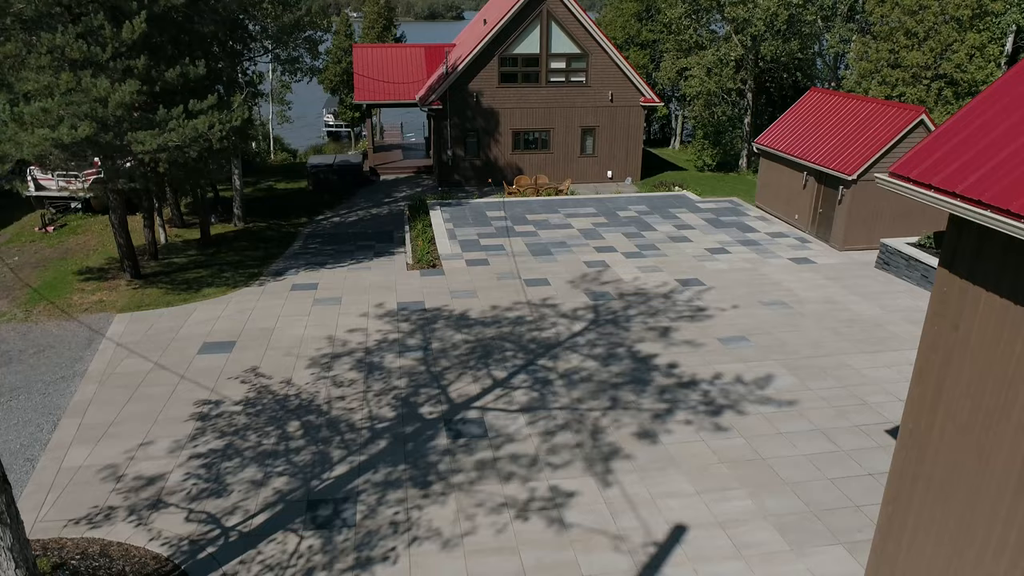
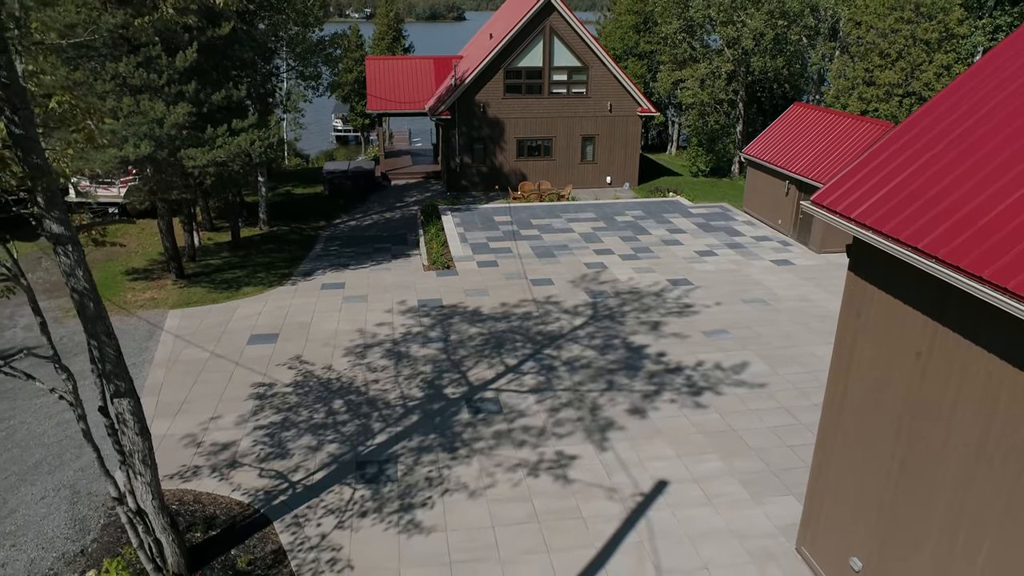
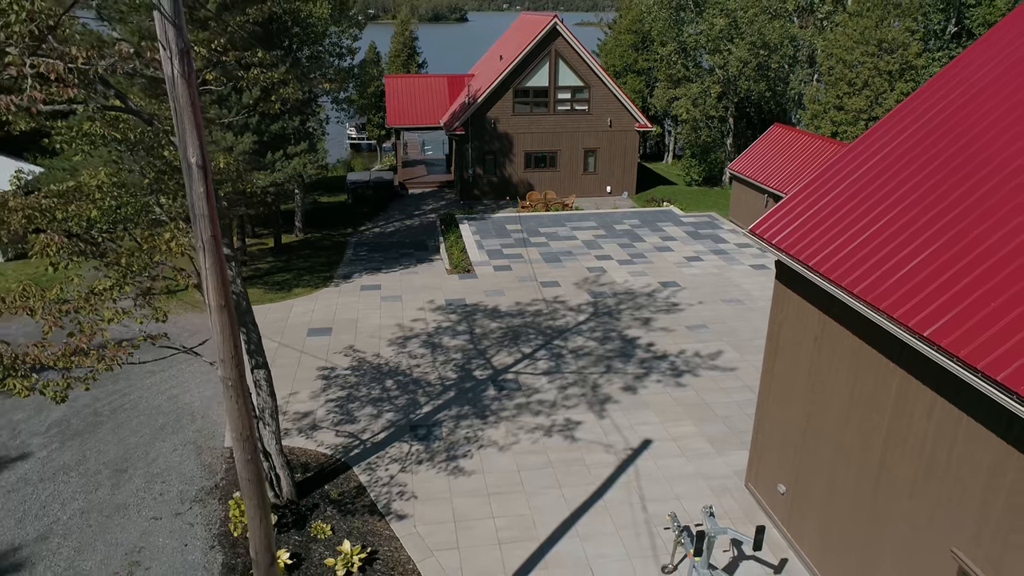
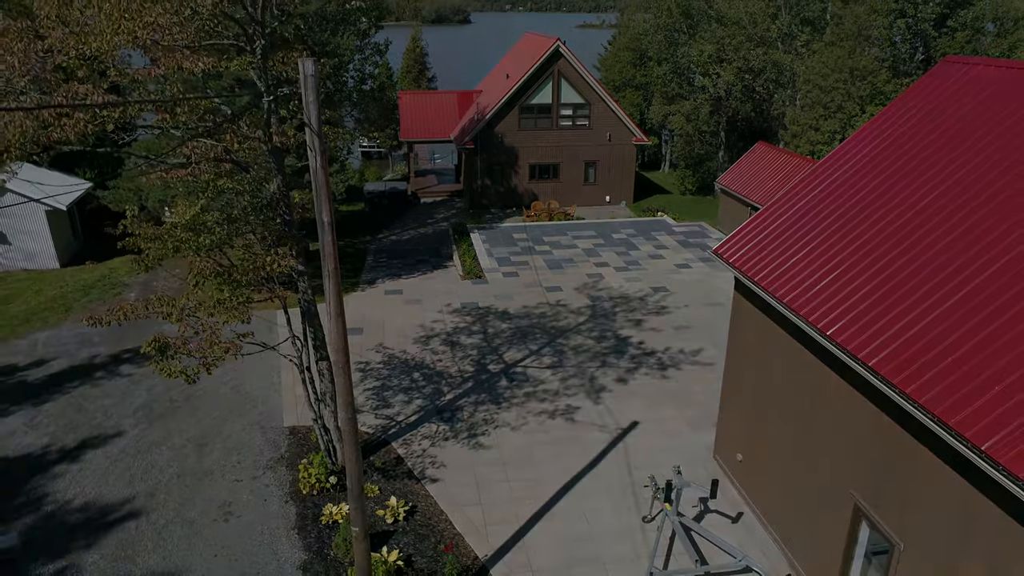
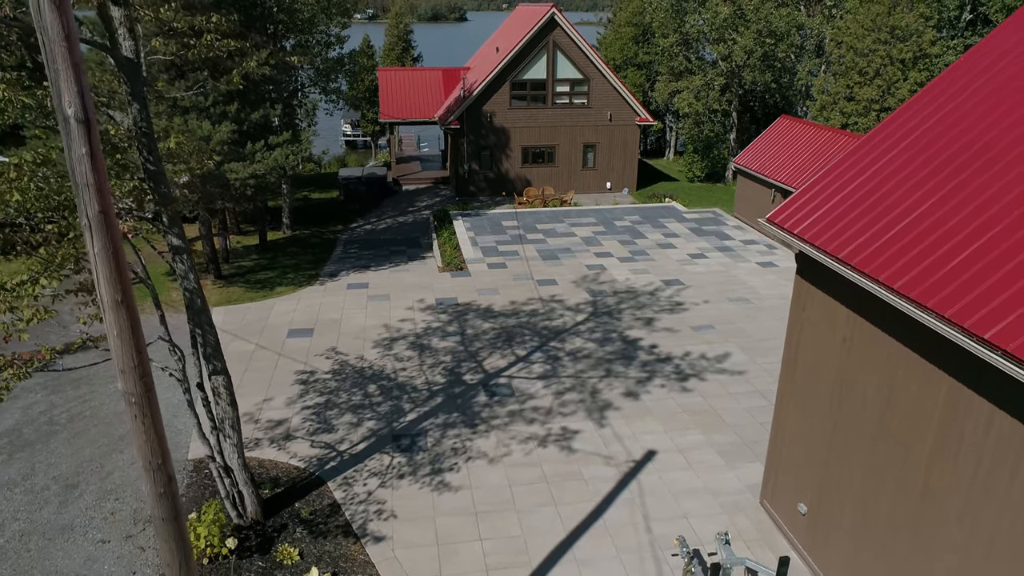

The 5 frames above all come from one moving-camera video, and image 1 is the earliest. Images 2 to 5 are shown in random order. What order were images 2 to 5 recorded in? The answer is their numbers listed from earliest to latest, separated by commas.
2, 5, 3, 4
